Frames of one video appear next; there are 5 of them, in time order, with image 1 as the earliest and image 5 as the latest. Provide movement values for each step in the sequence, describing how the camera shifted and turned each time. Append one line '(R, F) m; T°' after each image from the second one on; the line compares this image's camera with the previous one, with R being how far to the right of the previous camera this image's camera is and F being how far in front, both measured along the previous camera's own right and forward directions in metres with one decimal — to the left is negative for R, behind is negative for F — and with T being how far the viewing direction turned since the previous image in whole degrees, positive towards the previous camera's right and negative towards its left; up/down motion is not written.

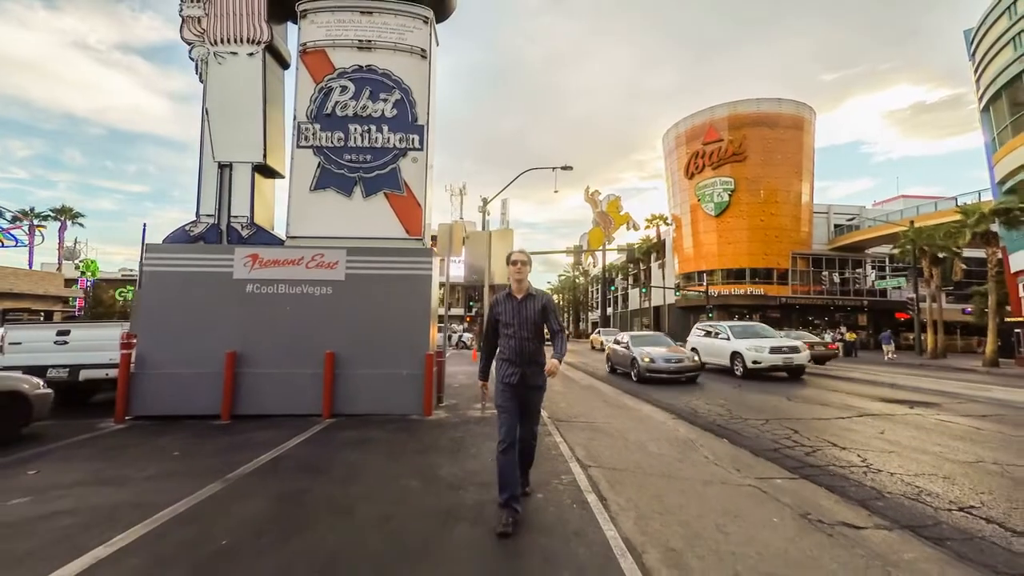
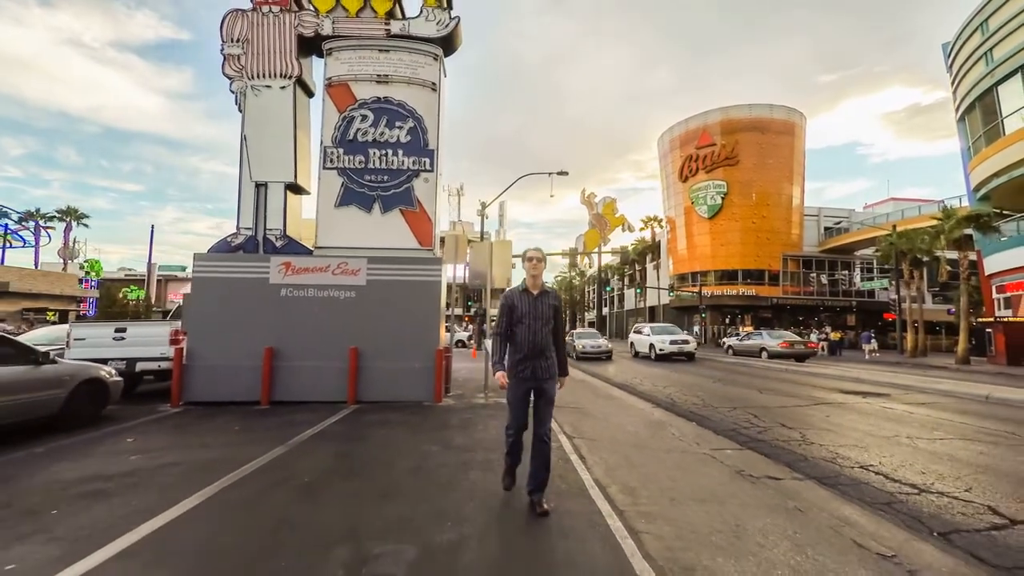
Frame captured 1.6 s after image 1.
(-0.1, -1.4) m; 0°
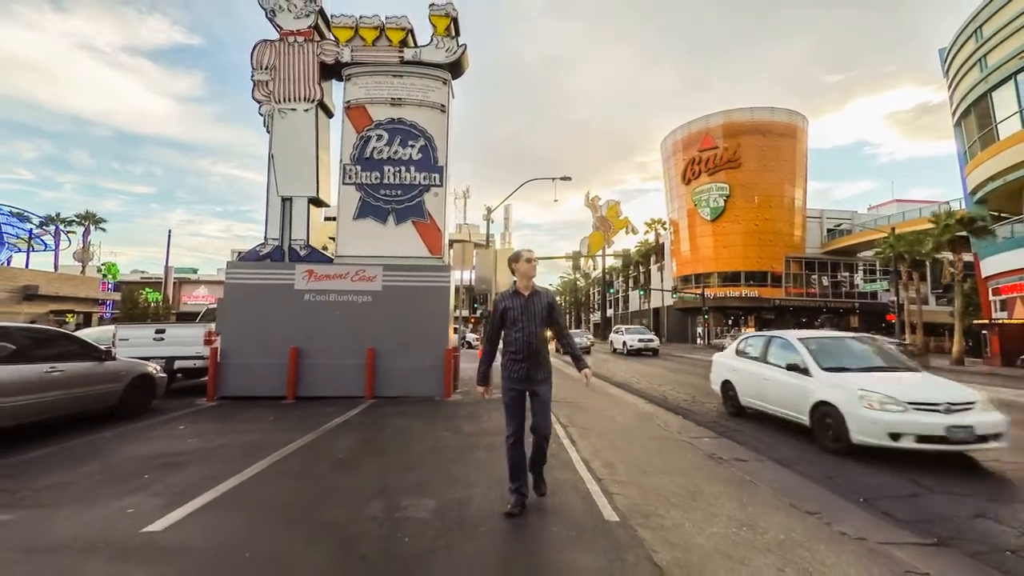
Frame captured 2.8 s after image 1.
(+0.1, -1.0) m; -1°
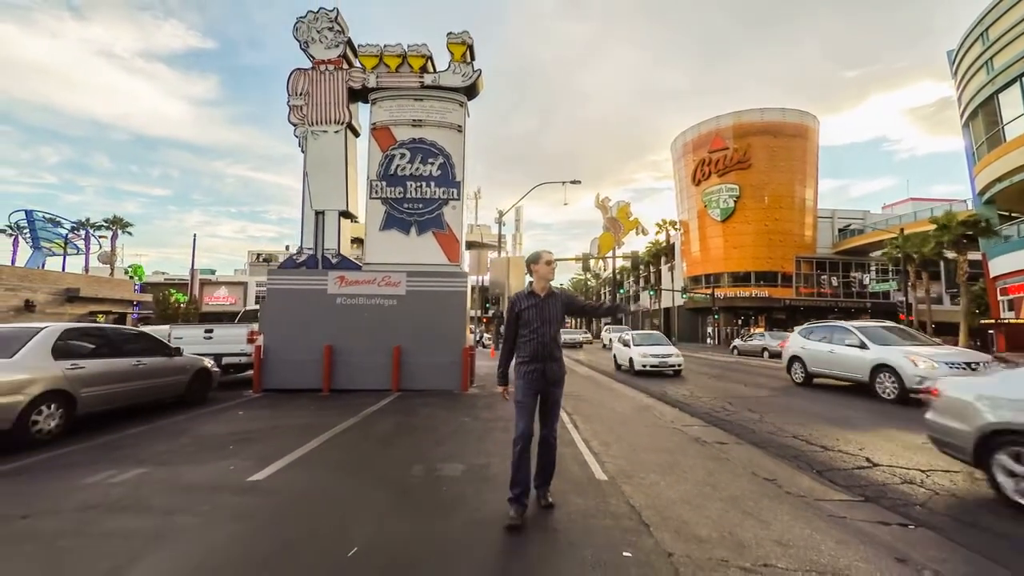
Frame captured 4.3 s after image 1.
(0.0, -1.1) m; -1°
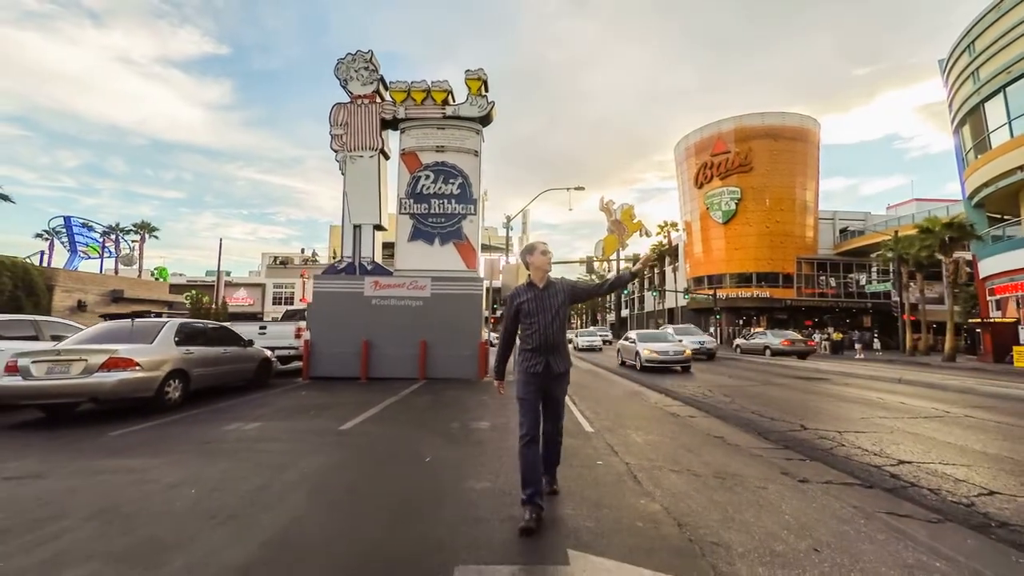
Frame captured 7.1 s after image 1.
(-0.1, -2.0) m; -1°
